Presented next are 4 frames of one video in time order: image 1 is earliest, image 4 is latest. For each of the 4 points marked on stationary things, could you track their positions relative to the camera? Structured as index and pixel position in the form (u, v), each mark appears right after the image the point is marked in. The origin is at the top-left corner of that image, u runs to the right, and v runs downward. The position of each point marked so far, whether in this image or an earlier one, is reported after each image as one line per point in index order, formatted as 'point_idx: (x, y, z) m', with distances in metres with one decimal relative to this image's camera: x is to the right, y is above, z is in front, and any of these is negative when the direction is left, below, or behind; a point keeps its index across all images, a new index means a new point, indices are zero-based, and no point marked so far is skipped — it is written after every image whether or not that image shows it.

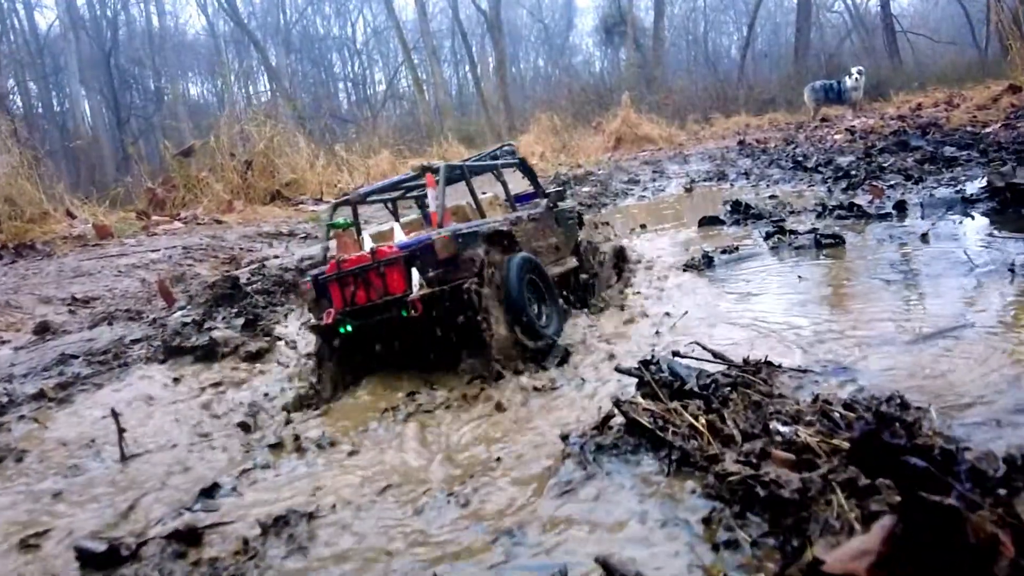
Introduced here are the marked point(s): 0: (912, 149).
0: (+4.8, +1.7, +13.3) m
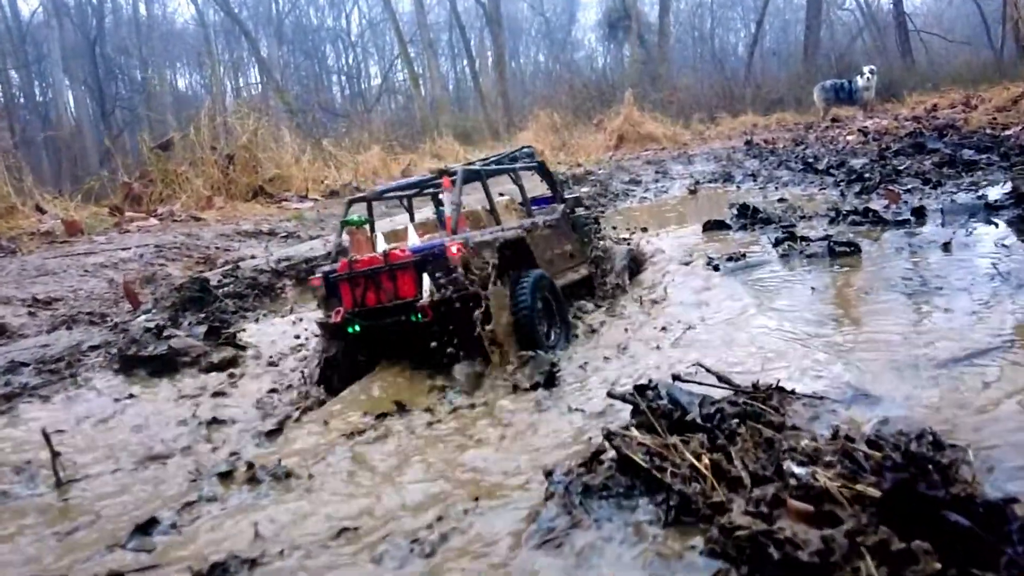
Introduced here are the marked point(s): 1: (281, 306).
0: (+4.7, +1.5, +12.6) m
1: (-1.9, -0.1, +9.2) m
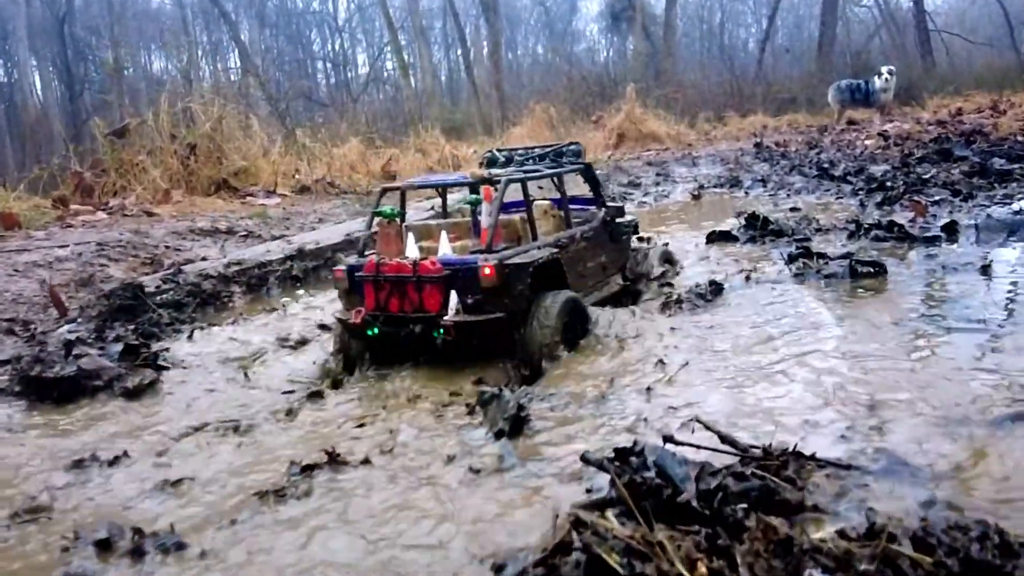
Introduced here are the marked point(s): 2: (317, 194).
0: (+4.6, +1.3, +11.5) m
1: (-2.1, -0.2, +8.1) m
2: (-2.2, +1.0, +12.3) m
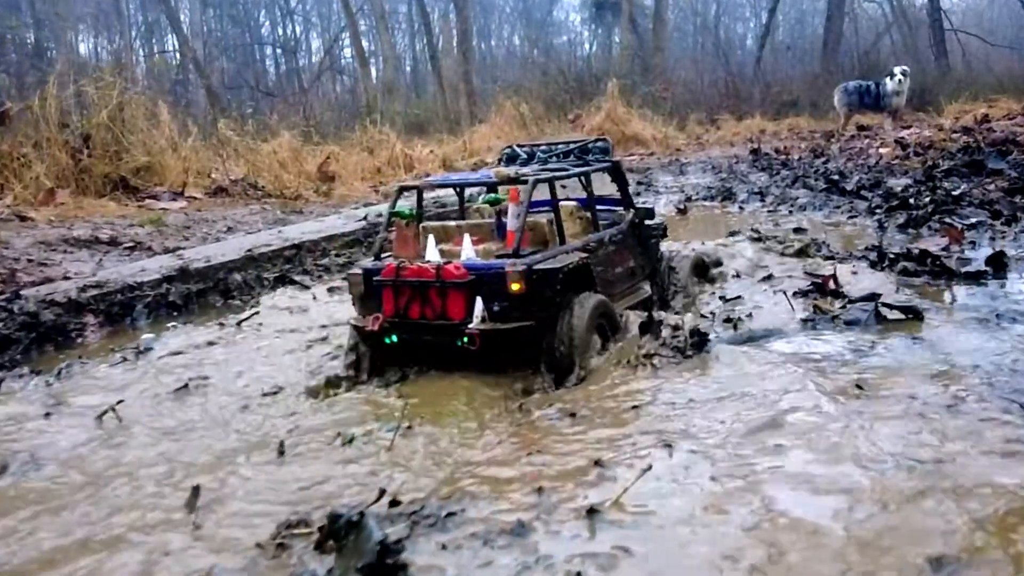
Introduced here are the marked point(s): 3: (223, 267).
0: (+4.2, +1.0, +9.7) m
1: (-2.5, -0.4, +6.2) m
2: (-2.6, +0.9, +10.5) m
3: (-2.0, +0.1, +7.7) m
